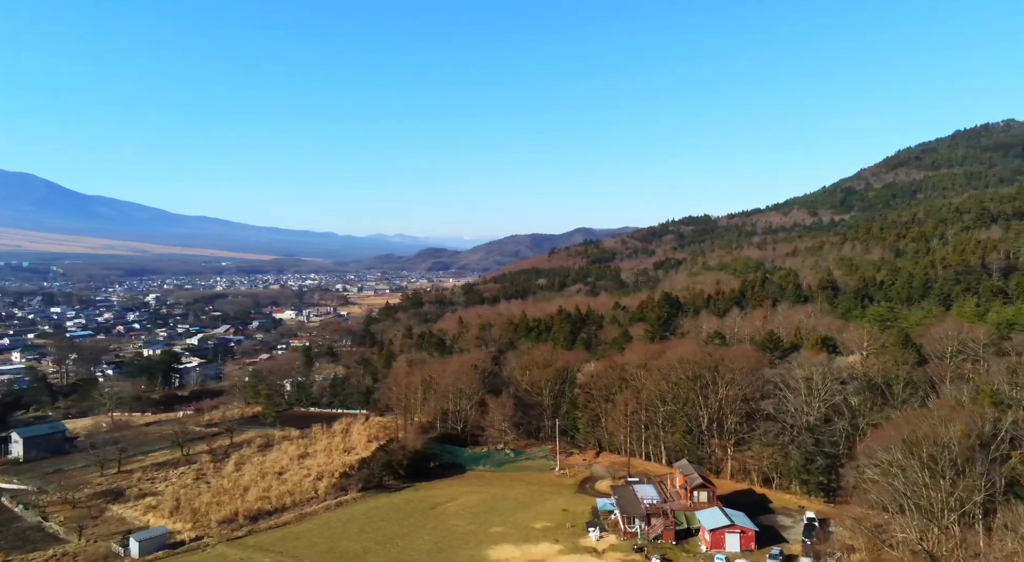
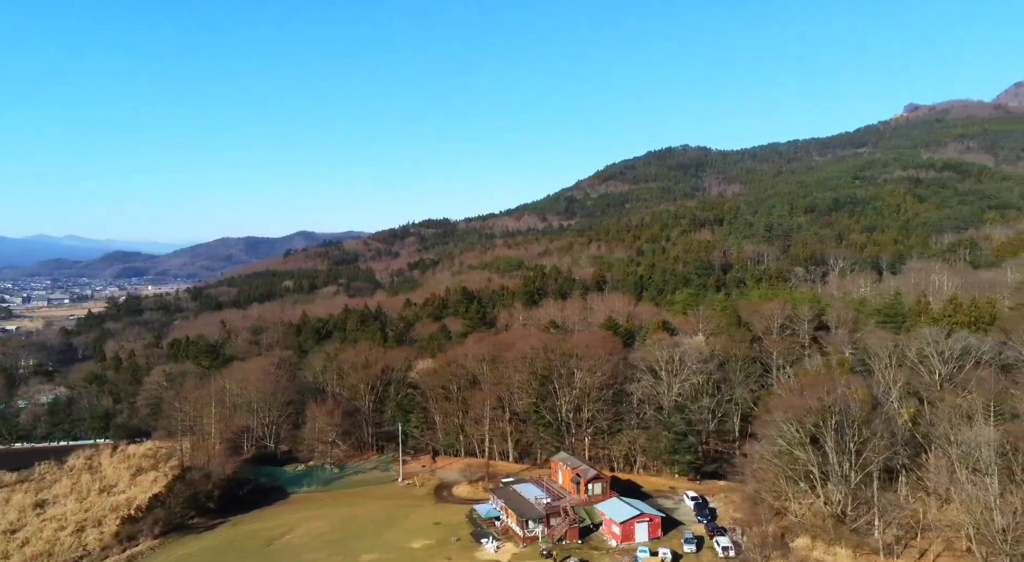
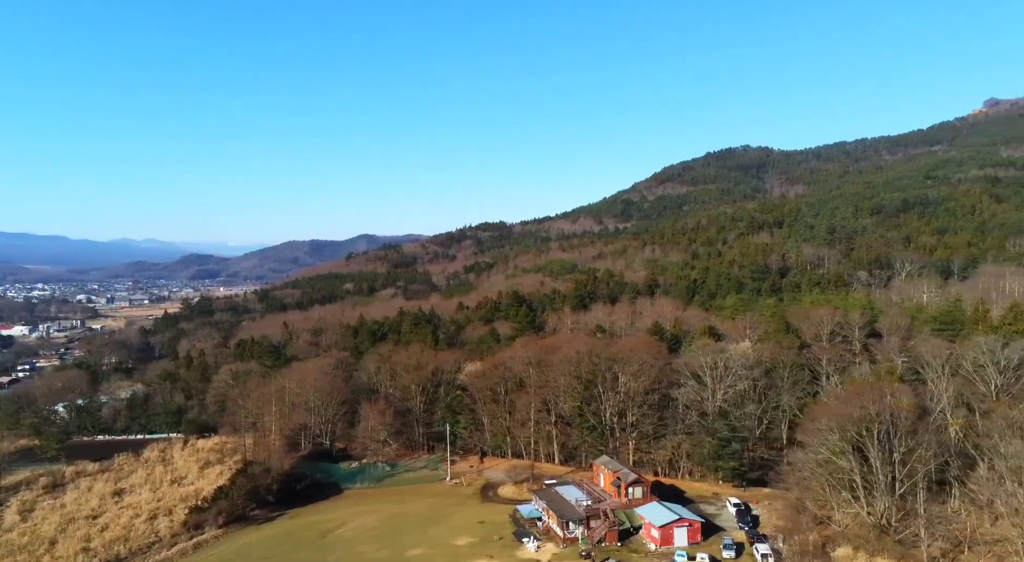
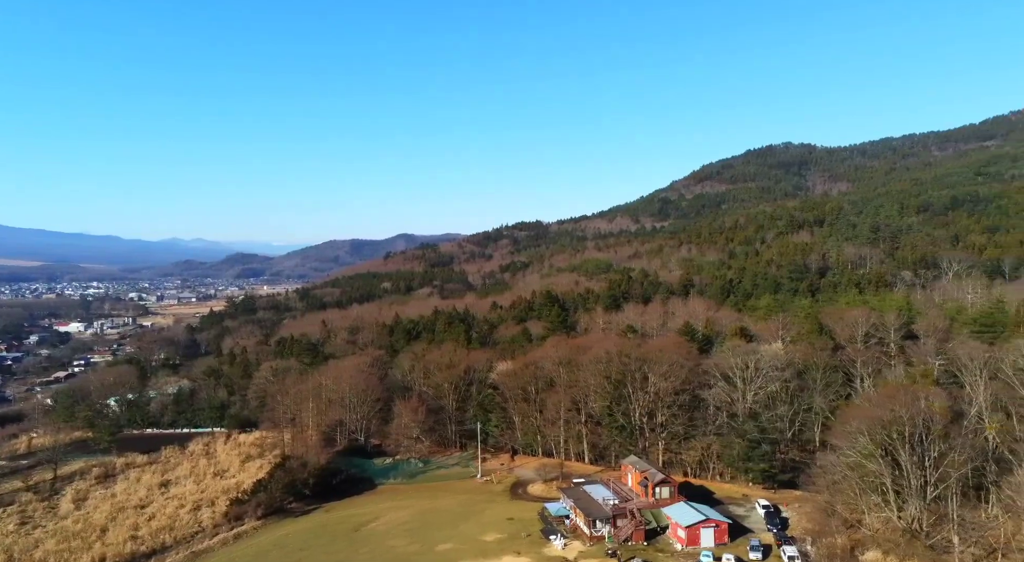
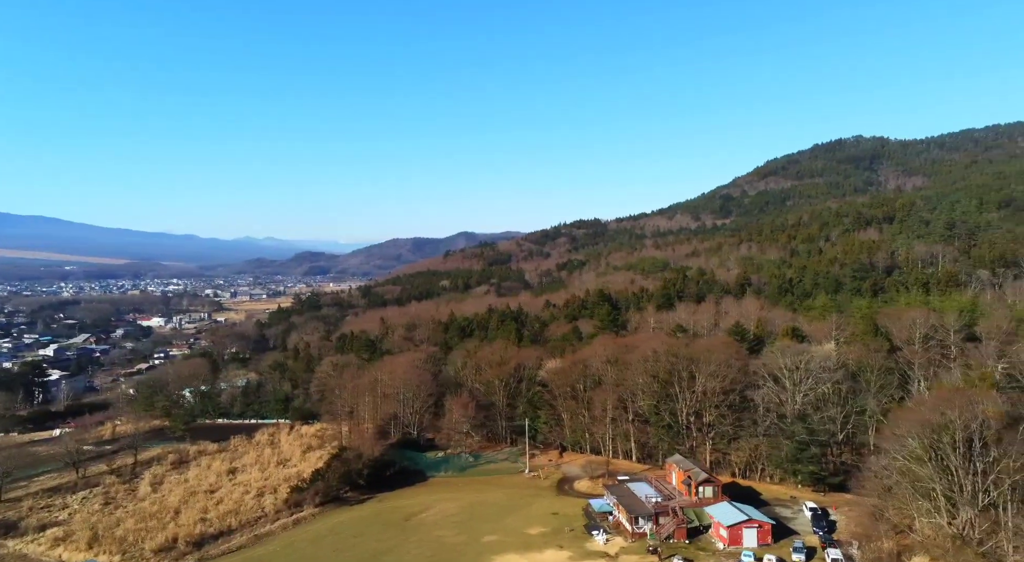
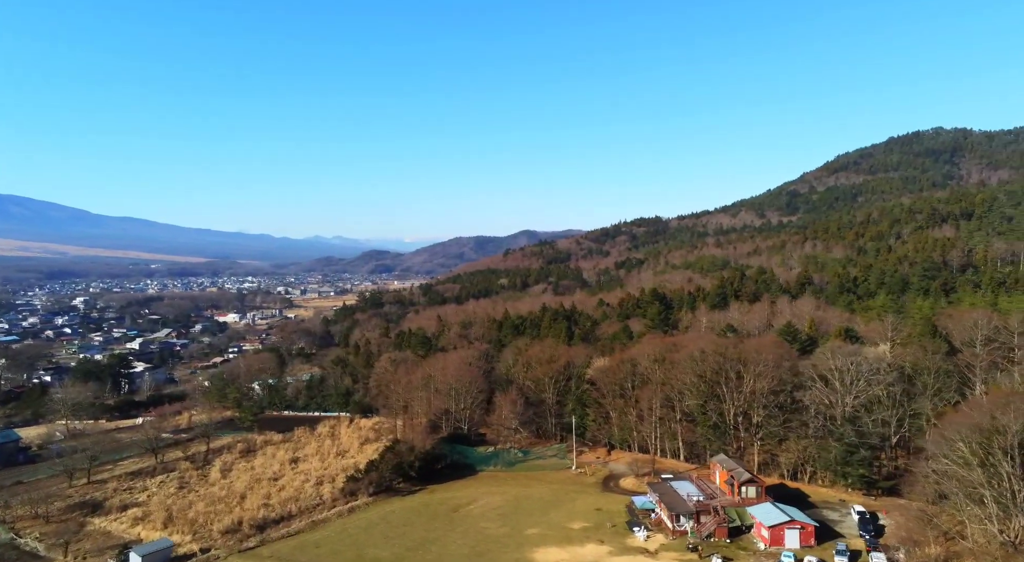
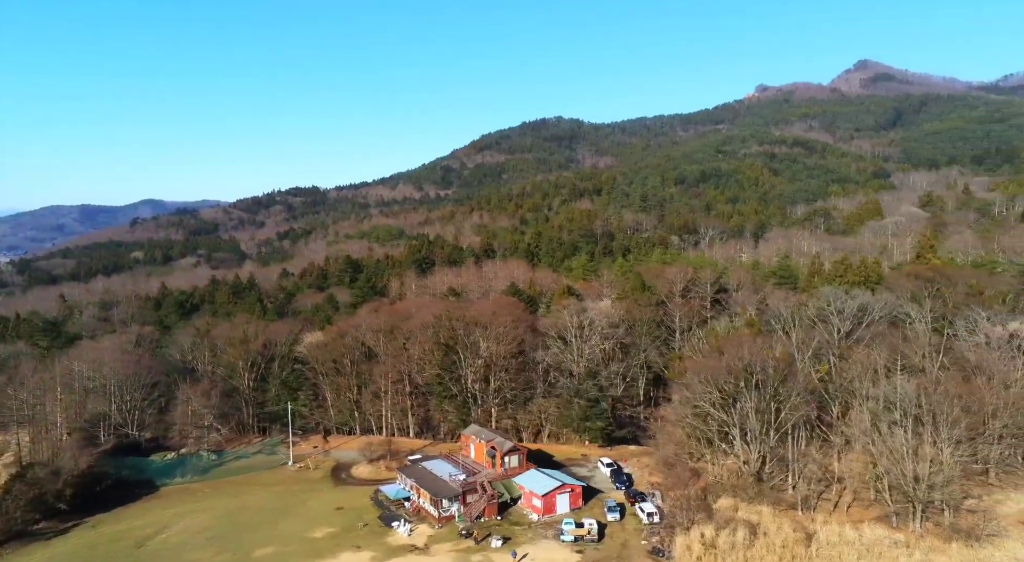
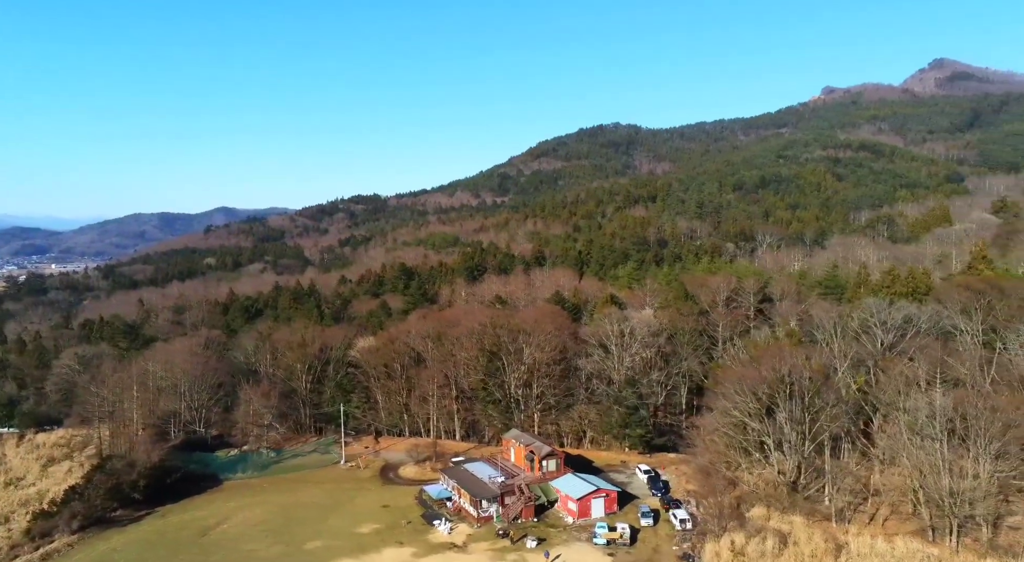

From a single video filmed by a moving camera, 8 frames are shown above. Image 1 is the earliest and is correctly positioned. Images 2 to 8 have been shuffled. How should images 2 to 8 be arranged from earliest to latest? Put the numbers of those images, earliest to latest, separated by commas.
6, 5, 4, 3, 2, 8, 7
